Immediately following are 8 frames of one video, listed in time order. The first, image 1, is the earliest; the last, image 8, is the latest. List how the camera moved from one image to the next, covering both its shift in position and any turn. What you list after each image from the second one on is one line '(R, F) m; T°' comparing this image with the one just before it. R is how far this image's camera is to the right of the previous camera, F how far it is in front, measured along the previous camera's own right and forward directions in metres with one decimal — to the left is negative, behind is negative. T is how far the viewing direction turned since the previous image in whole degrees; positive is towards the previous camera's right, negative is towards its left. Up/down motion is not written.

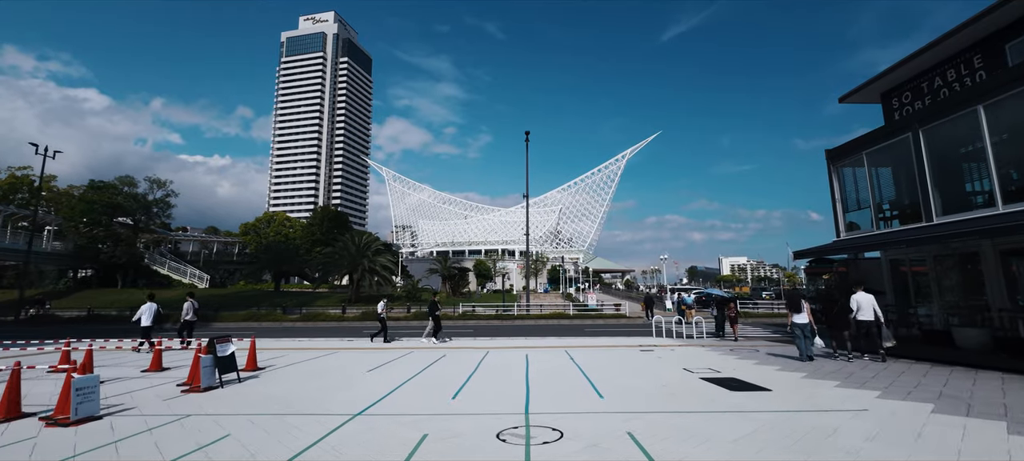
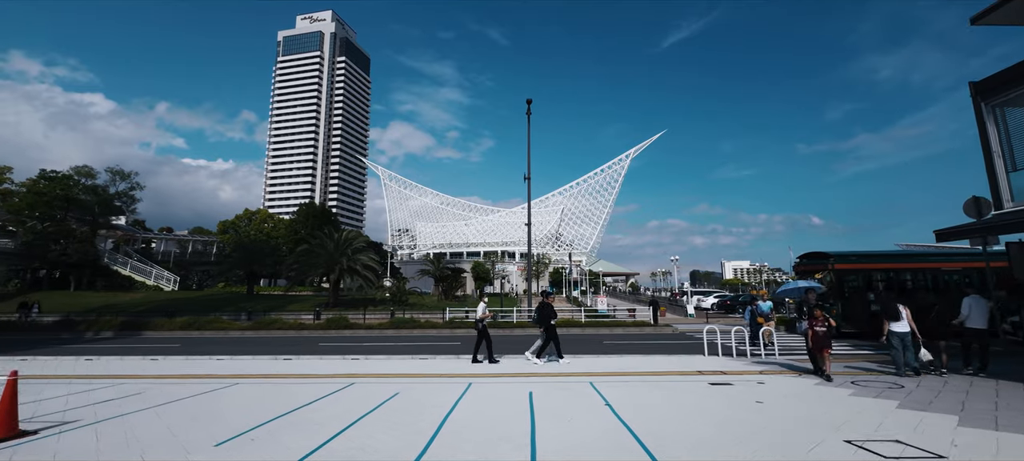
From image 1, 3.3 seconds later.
(+0.1, +4.6) m; 0°
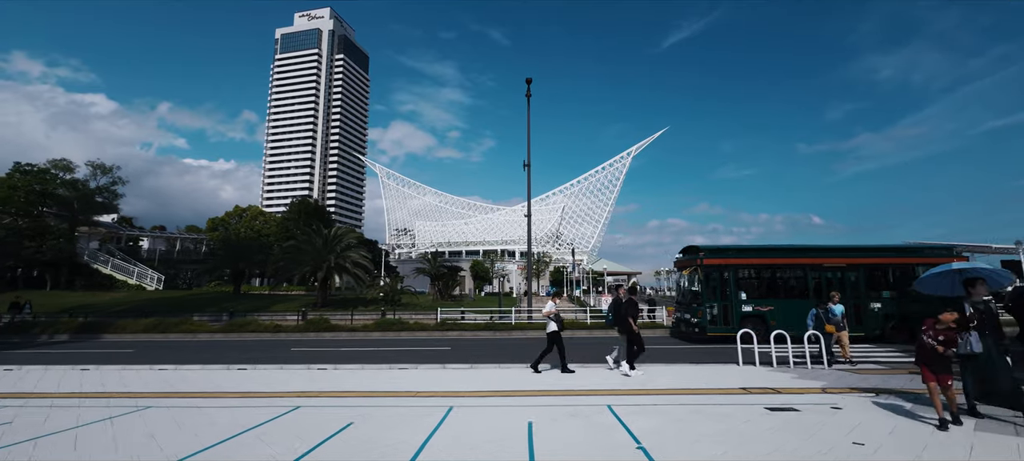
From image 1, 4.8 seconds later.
(+0.1, +1.9) m; 0°
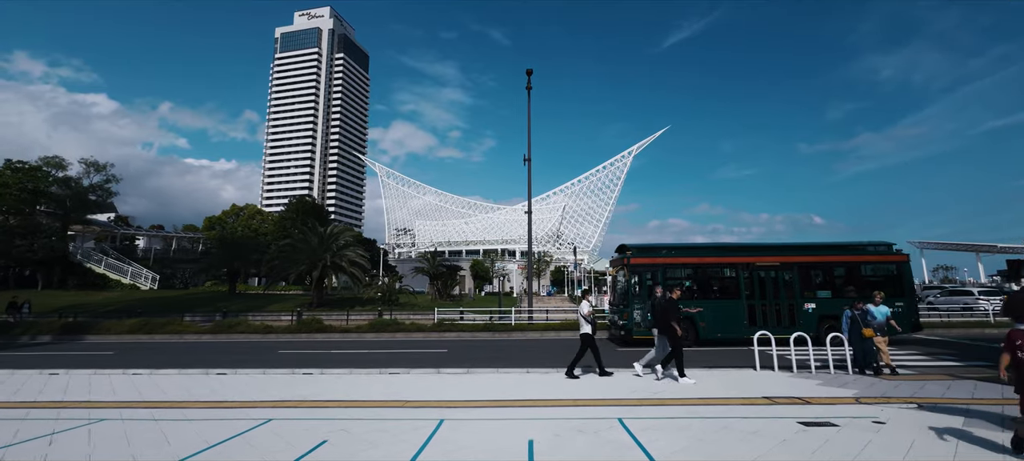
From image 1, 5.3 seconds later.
(0.0, +0.7) m; 0°
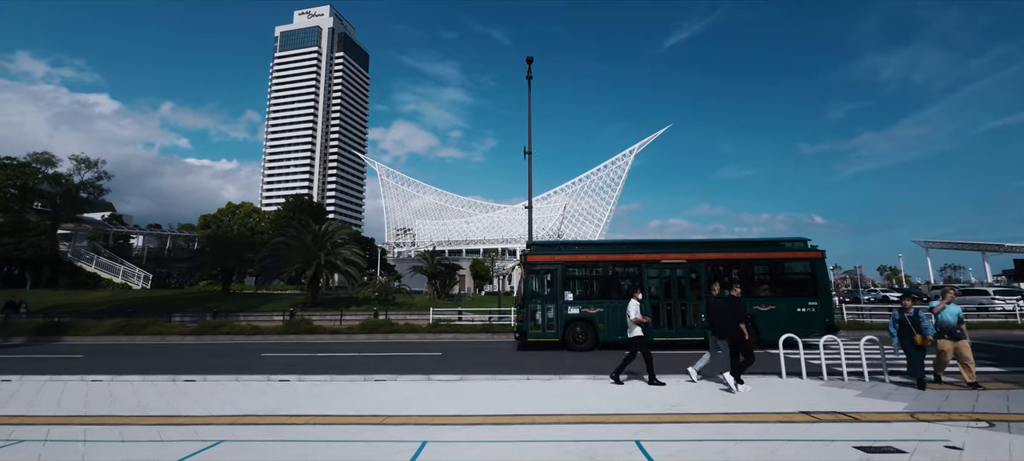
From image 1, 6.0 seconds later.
(0.0, +0.9) m; 0°
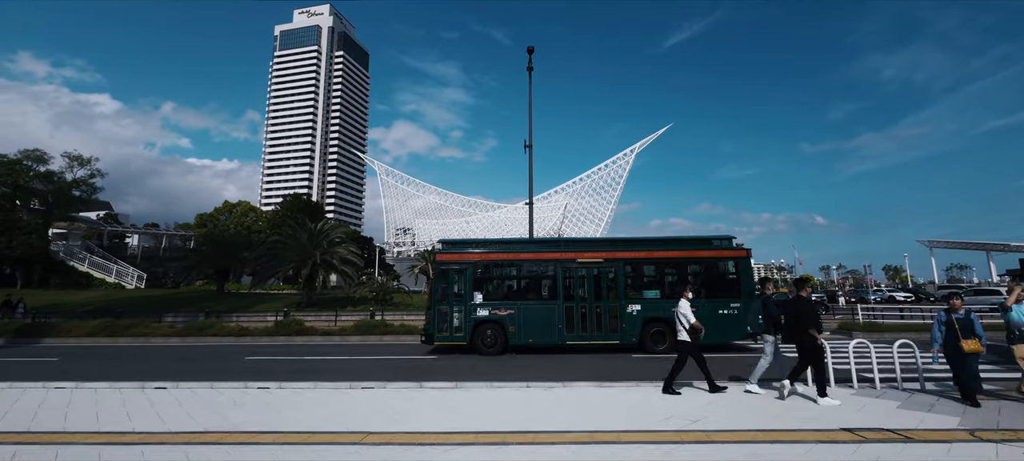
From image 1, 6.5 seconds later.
(0.0, +0.7) m; 0°
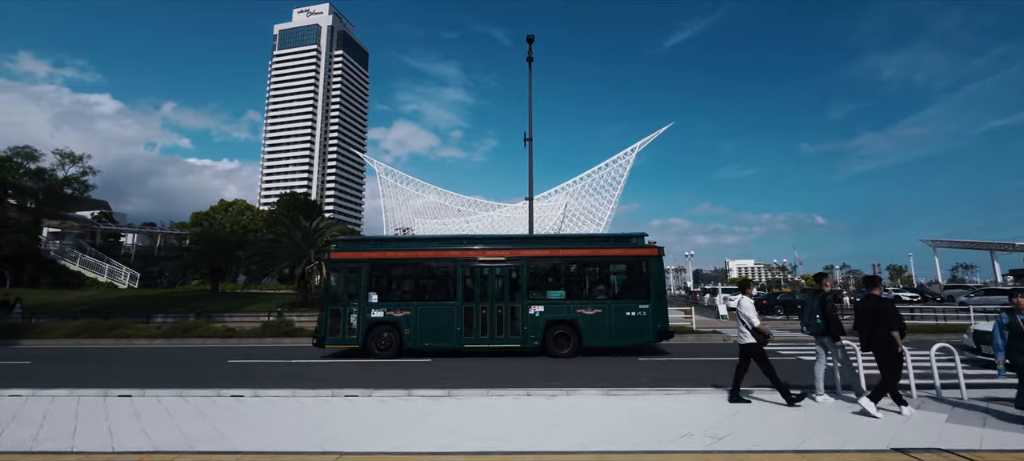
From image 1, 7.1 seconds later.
(0.0, +0.7) m; 0°
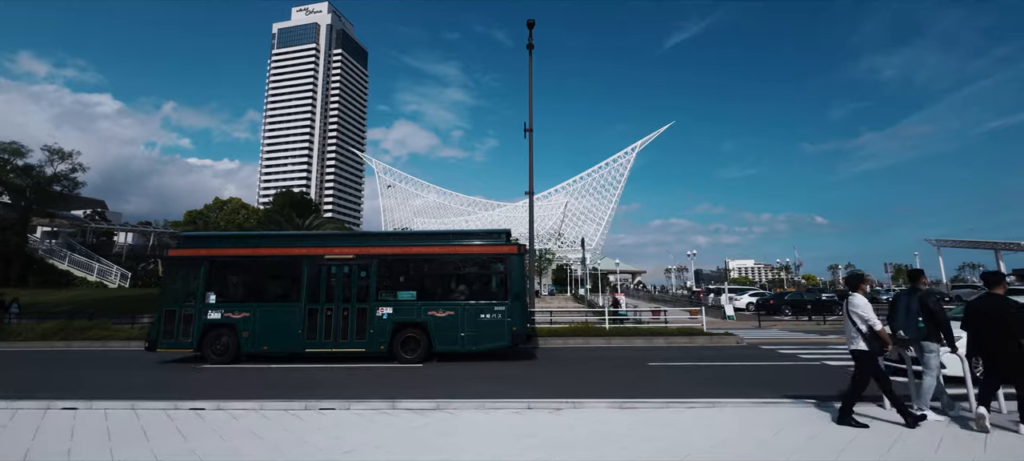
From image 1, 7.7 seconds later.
(0.0, +0.9) m; 0°
